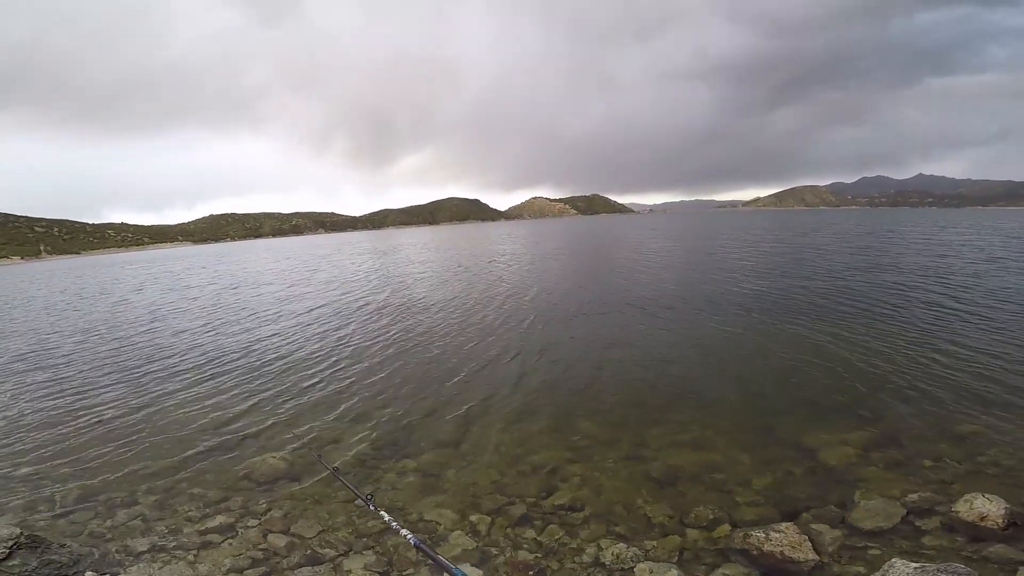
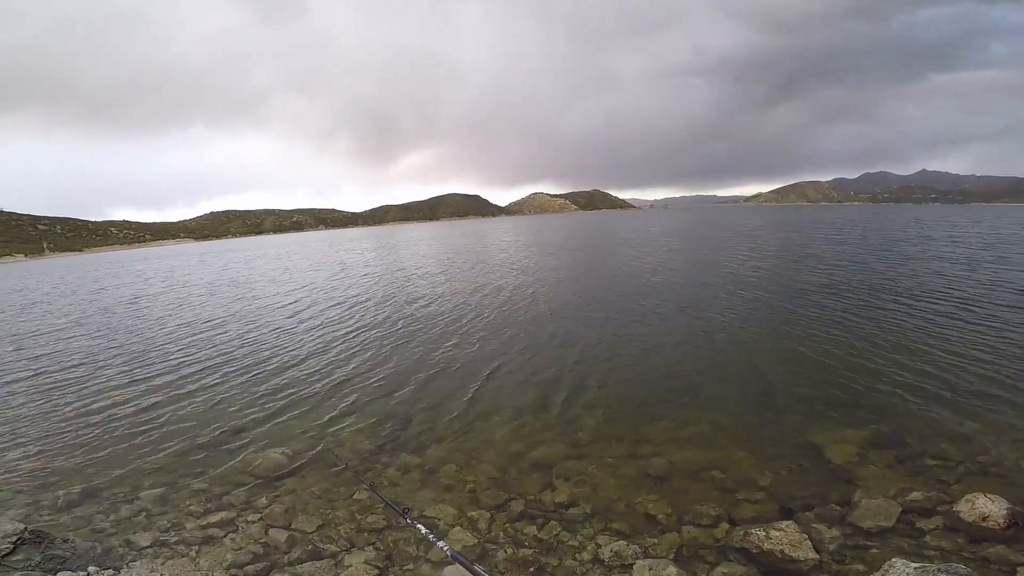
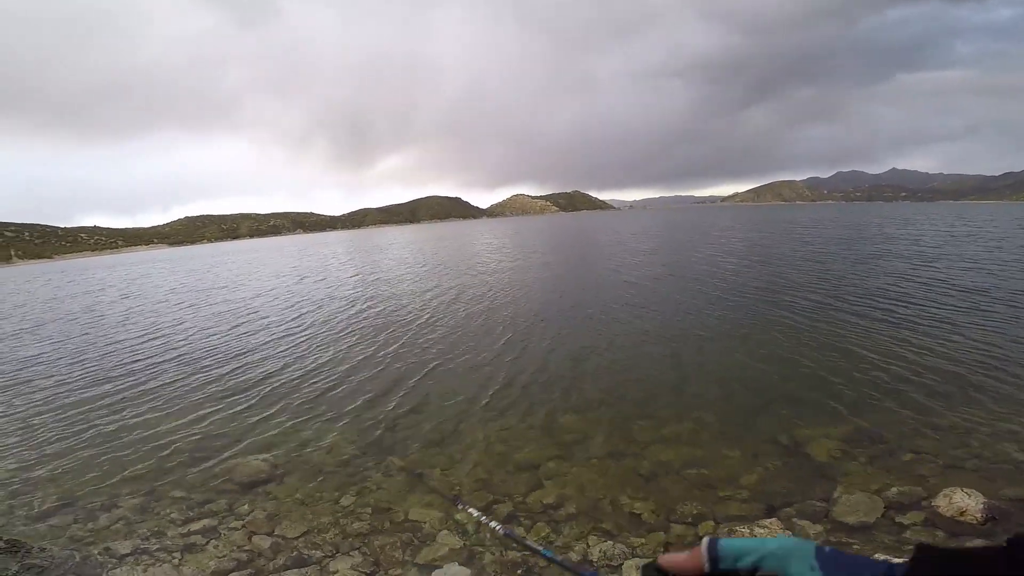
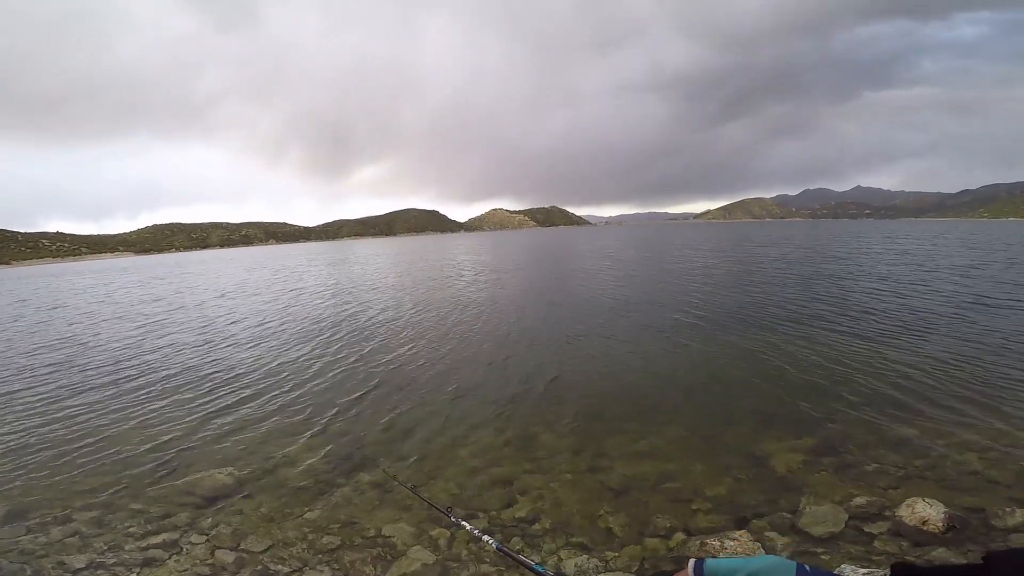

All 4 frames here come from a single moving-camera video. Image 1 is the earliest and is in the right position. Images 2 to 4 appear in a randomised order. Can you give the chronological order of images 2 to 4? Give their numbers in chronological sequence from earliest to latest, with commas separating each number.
4, 3, 2
